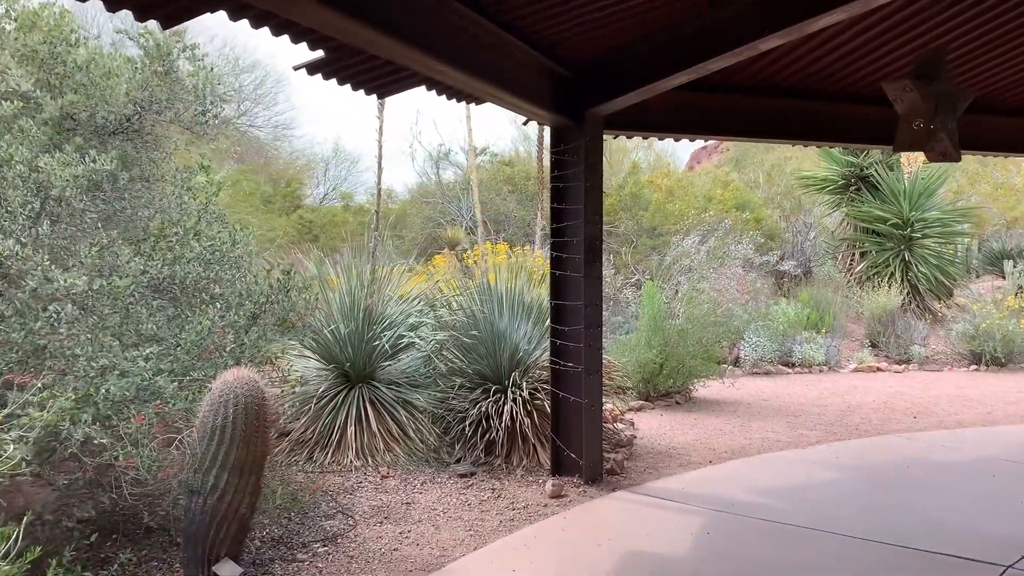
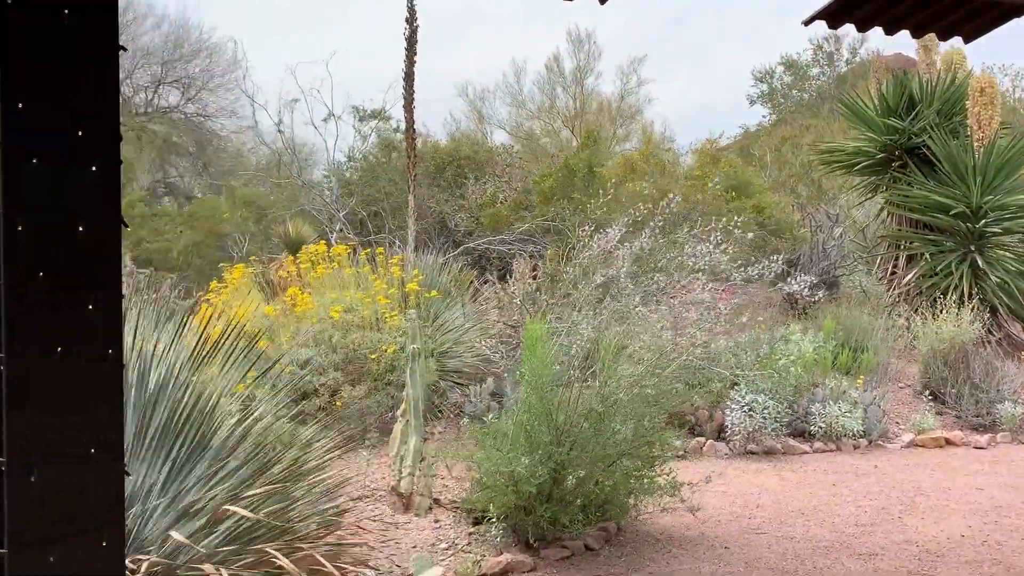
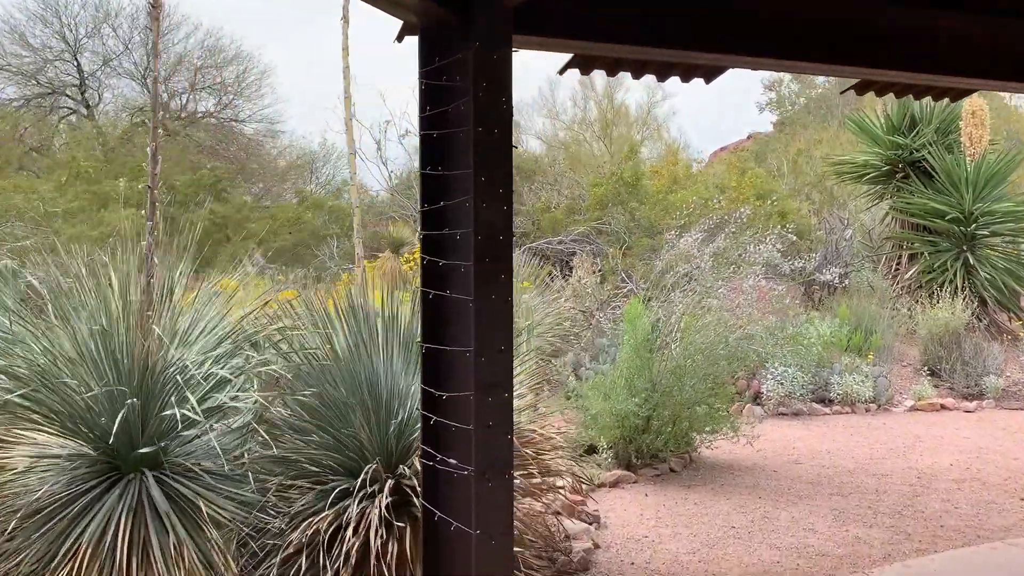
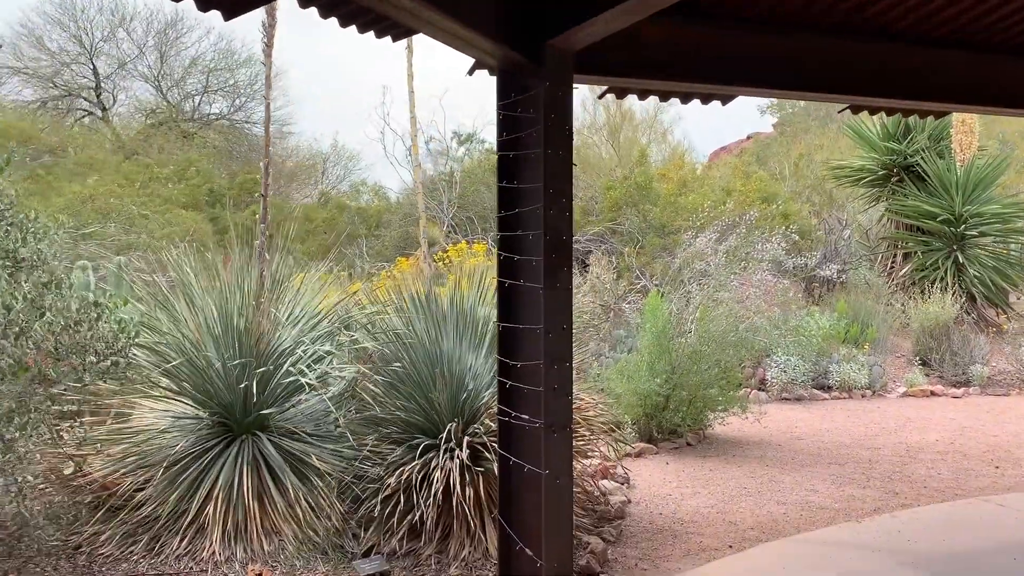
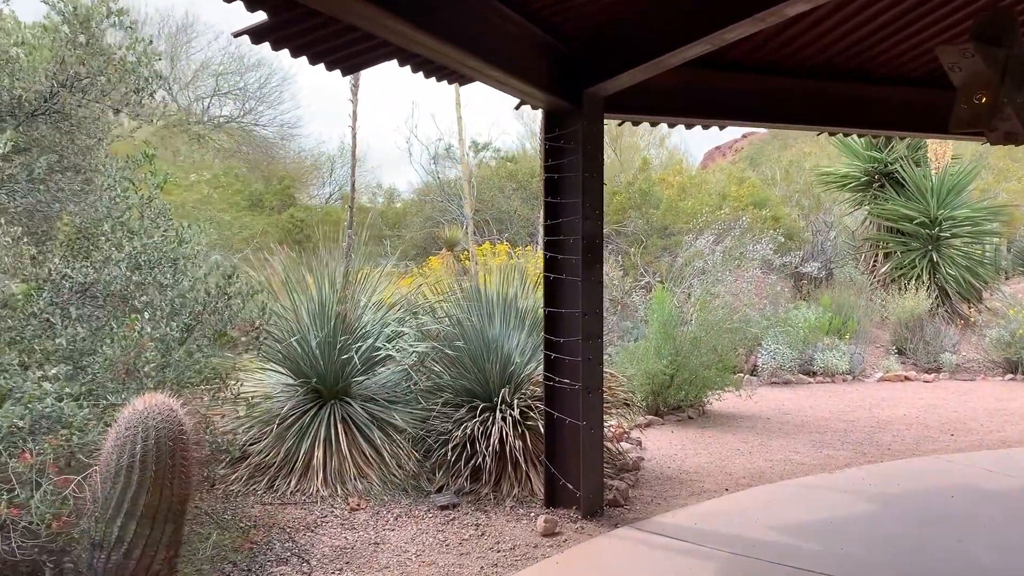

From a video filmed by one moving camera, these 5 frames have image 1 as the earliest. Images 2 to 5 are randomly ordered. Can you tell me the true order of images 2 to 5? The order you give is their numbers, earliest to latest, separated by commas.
5, 4, 3, 2
